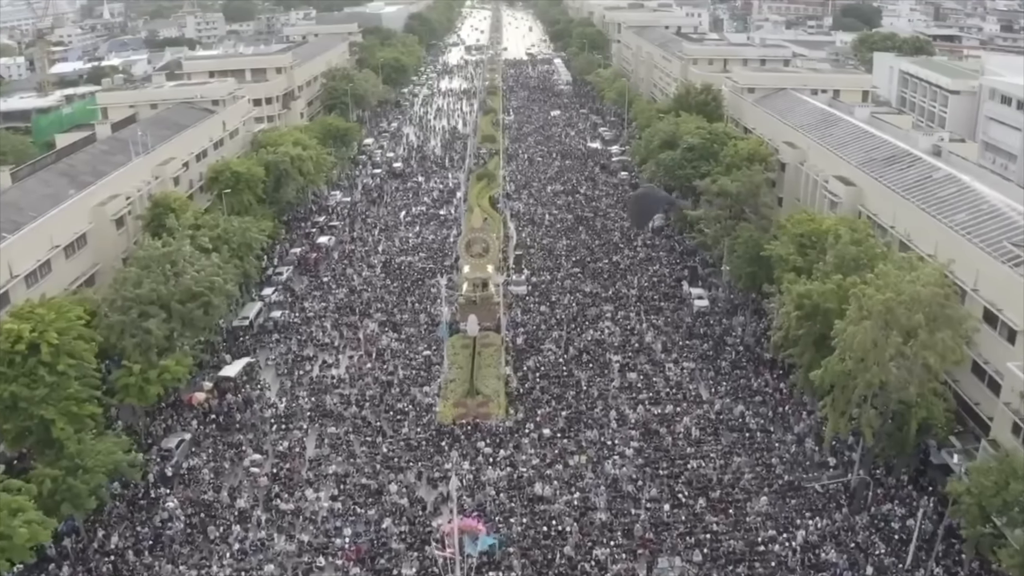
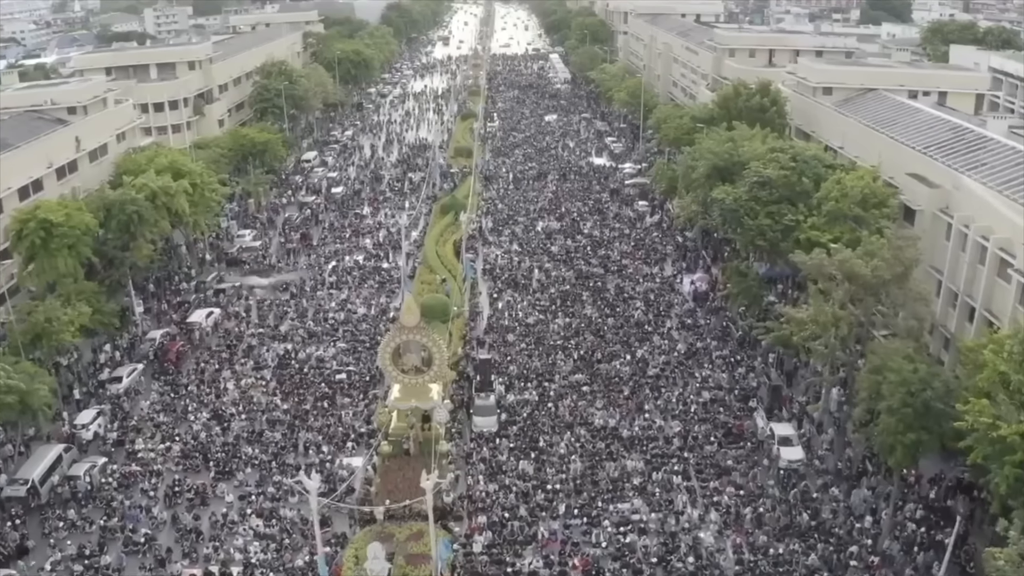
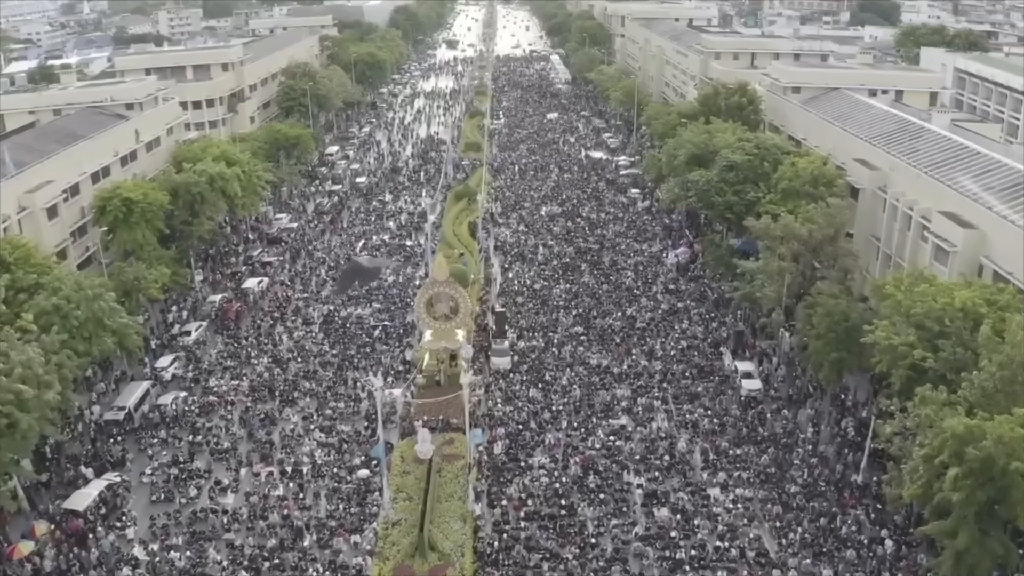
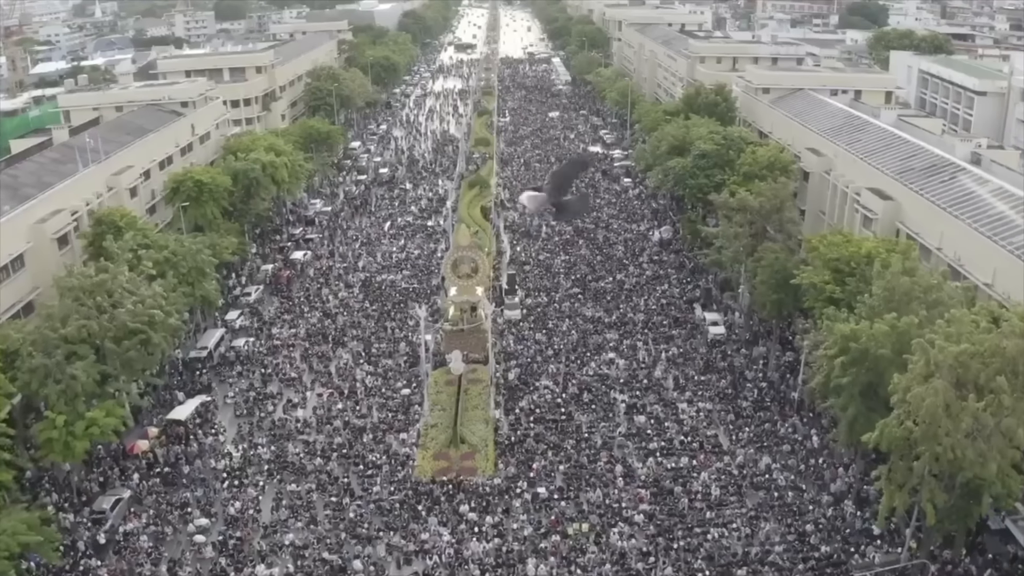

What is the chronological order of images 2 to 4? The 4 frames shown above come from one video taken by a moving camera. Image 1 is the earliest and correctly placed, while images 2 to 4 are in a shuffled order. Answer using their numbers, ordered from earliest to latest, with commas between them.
4, 3, 2
